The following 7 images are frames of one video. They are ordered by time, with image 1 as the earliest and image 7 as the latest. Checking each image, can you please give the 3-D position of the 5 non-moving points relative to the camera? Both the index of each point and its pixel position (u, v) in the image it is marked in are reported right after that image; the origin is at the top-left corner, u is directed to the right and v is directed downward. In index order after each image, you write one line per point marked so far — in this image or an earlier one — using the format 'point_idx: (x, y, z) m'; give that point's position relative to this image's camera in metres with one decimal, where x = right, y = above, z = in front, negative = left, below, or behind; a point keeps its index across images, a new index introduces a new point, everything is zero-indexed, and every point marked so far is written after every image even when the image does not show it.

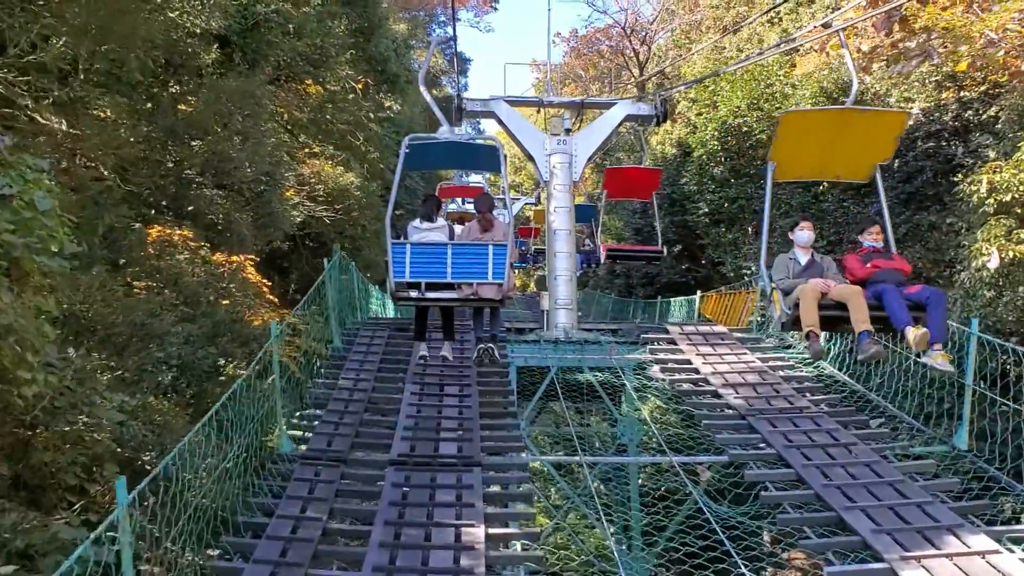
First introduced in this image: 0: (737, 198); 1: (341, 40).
0: (+2.2, +0.9, +10.6) m
1: (-1.4, +2.1, +9.1) m
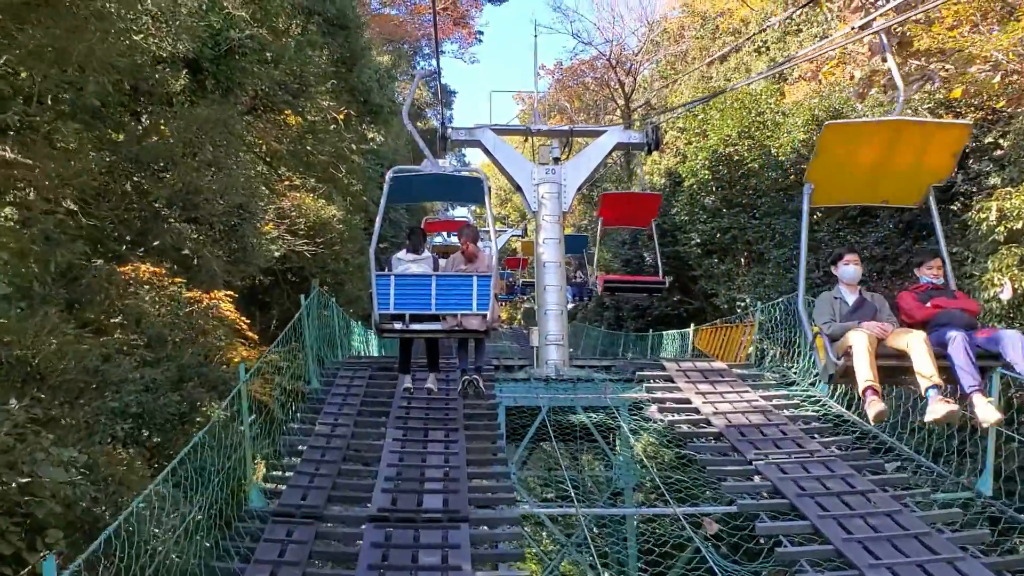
0: (+2.1, +0.6, +10.3) m
1: (-1.6, +1.8, +8.9) m
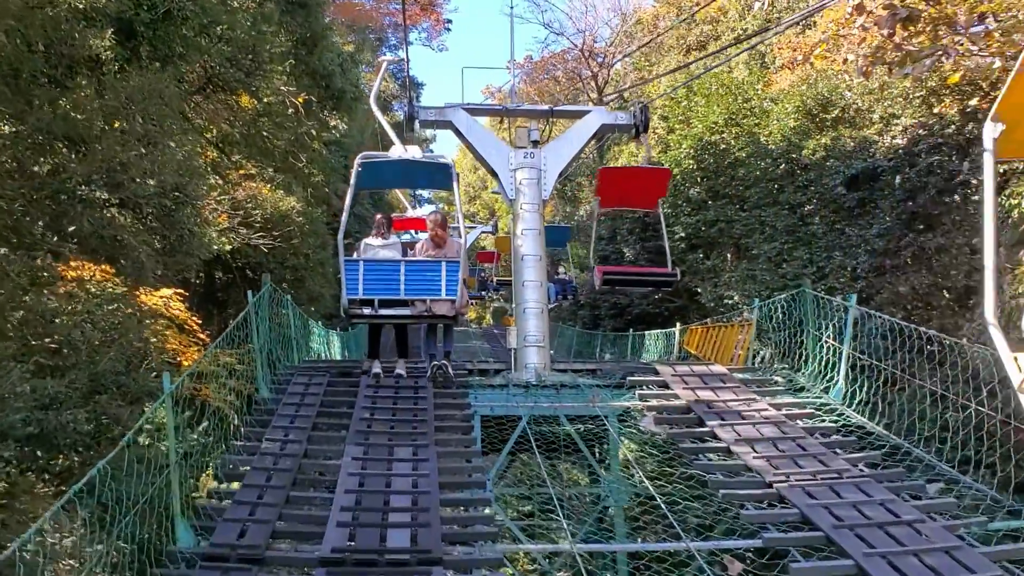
0: (+1.8, +0.6, +9.8) m
1: (-1.8, +1.8, +8.2) m
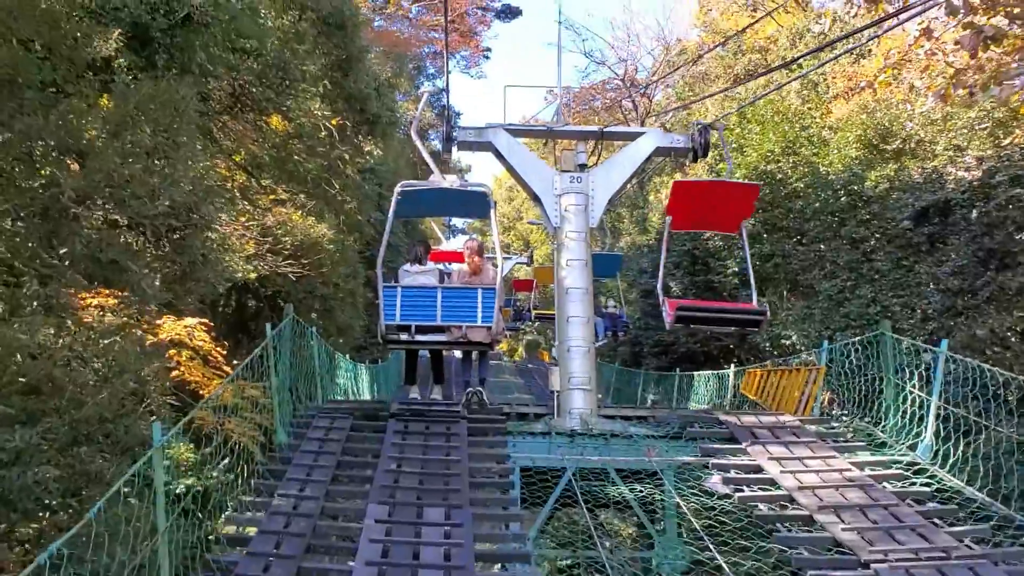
0: (+2.2, +0.3, +9.2) m
1: (-1.4, +1.6, +7.8) m
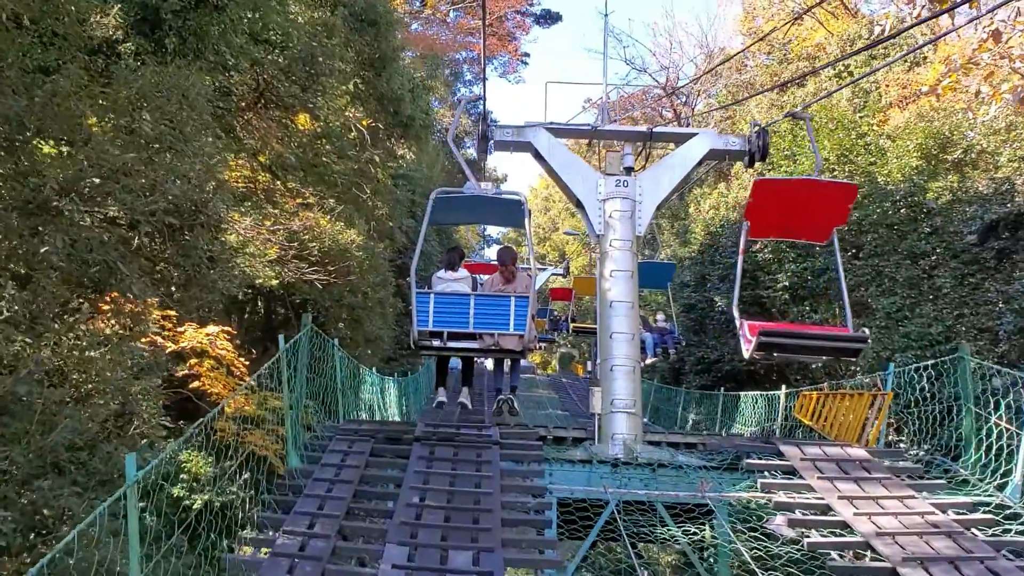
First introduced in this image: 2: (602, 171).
0: (+2.5, +0.1, +8.7) m
1: (-1.2, +1.5, +7.4) m
2: (+0.4, +0.6, +5.4) m
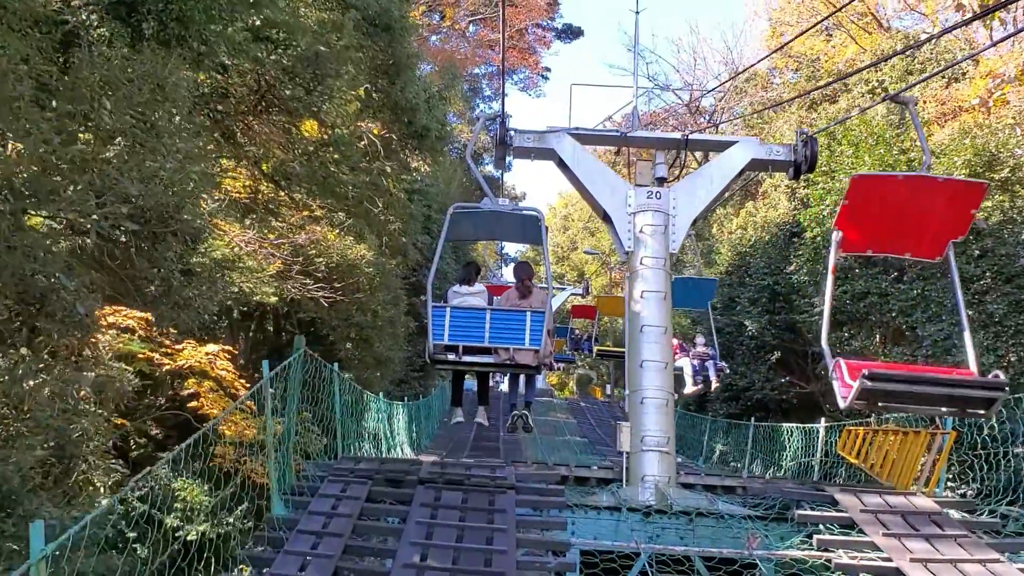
0: (+2.6, -0.1, +8.1) m
1: (-1.0, +1.4, +6.9) m
2: (+0.5, +0.5, +4.9) m
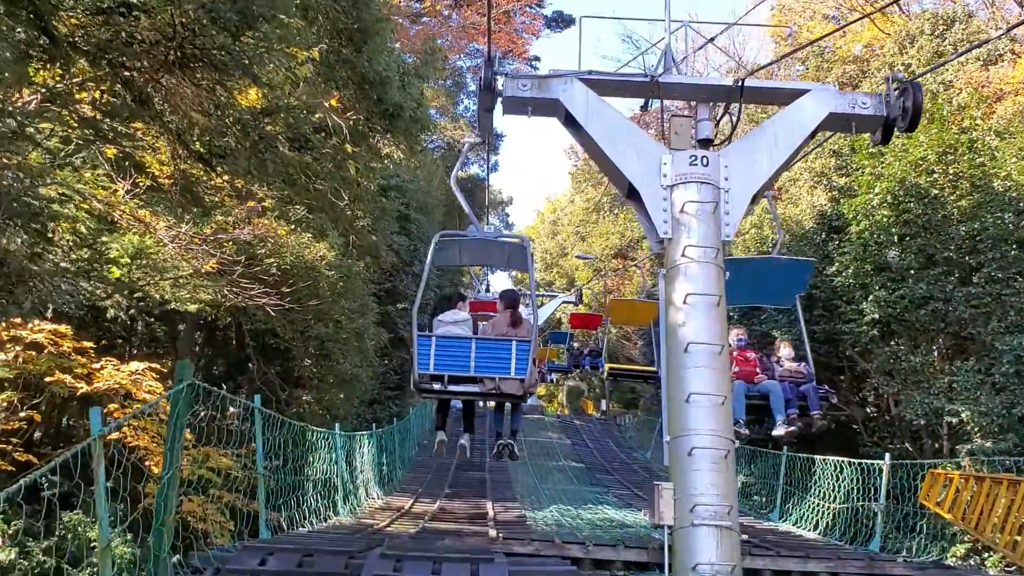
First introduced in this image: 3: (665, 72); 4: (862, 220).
0: (+2.6, -0.1, +6.9) m
1: (-1.1, +1.4, +5.6) m
2: (+0.5, +0.5, +3.6) m
3: (+0.5, +0.7, +3.7) m
4: (+2.3, +0.4, +7.2) m
